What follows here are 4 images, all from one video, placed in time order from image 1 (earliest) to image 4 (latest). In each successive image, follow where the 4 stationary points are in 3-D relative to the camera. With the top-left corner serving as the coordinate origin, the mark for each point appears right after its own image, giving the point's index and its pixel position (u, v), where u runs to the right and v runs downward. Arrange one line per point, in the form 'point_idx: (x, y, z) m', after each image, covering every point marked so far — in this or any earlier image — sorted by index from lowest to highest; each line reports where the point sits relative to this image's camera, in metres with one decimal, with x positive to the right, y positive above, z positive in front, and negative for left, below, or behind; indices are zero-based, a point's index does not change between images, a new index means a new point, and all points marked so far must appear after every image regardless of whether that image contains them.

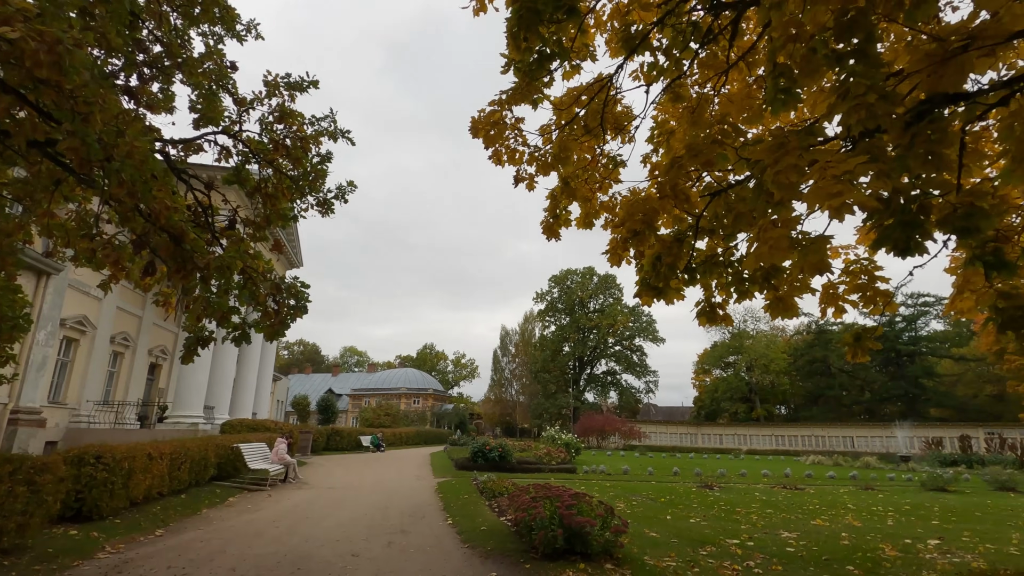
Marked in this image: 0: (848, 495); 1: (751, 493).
0: (+9.5, -5.8, +15.1) m
1: (+6.4, -5.5, +14.3) m
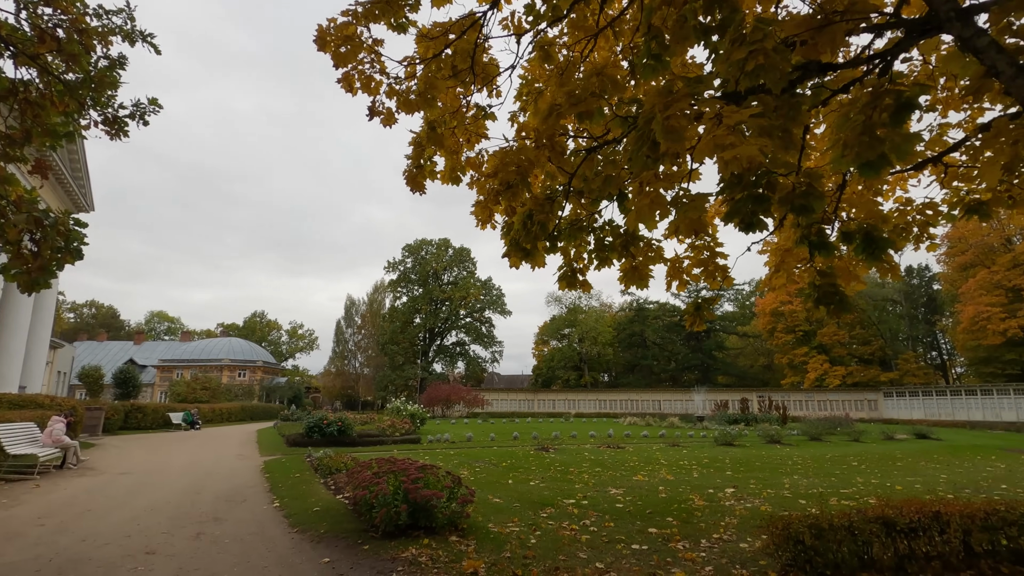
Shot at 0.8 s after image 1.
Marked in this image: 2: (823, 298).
0: (+4.8, -5.2, +17.0) m
1: (+2.0, -4.8, +15.4) m
2: (+2.5, -0.1, +4.3) m
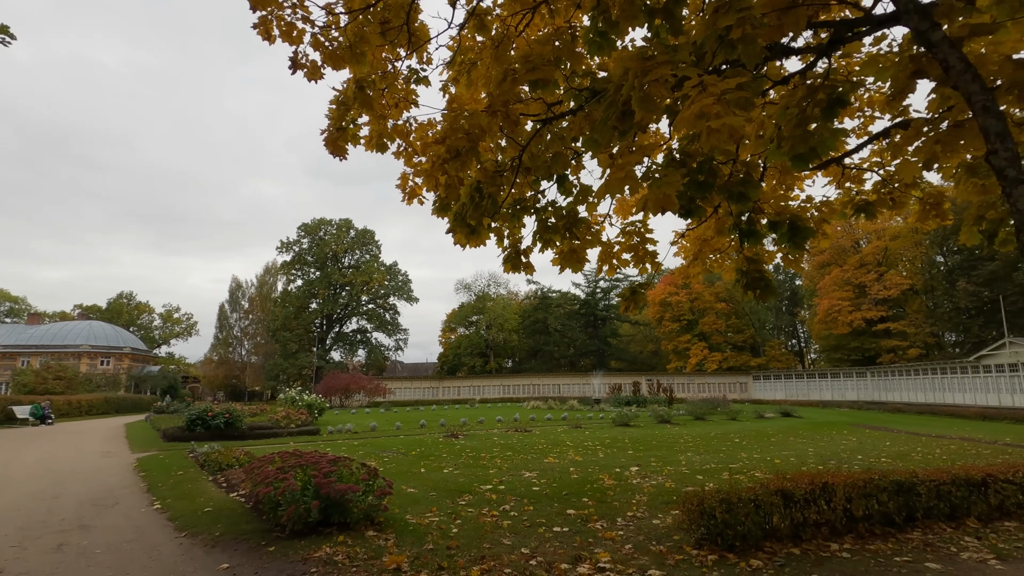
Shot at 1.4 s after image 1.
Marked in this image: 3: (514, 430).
0: (+1.8, -4.8, +17.5) m
1: (-0.6, -4.4, +15.4) m
2: (+2.0, 0.0, +4.5) m
3: (+0.2, -5.1, +18.8) m
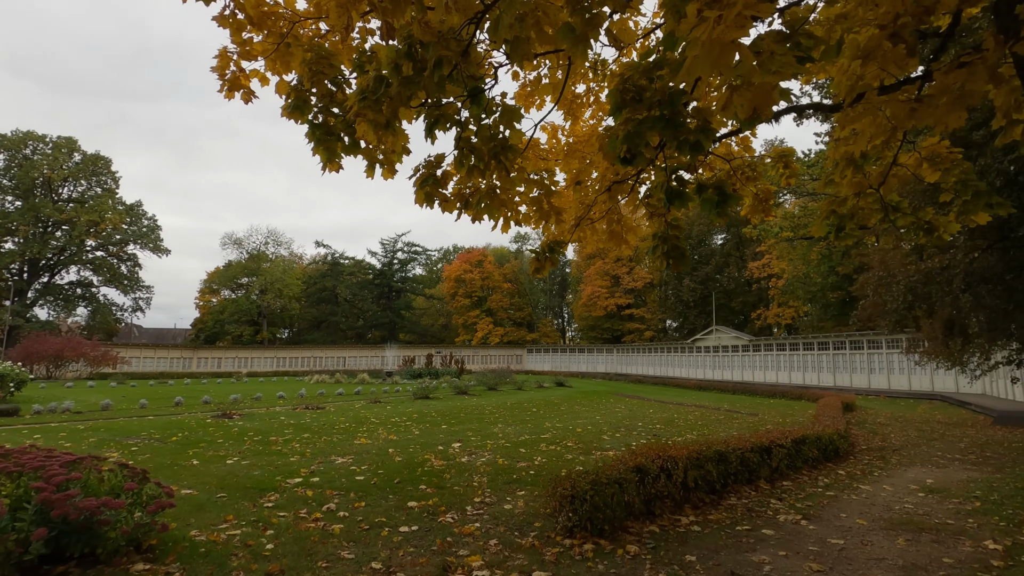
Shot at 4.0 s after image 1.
0: (-4.6, -3.7, +16.1) m
1: (-5.9, -3.2, +13.2) m
2: (+1.1, +0.3, +4.1) m
3: (-6.6, -3.7, +16.8) m
